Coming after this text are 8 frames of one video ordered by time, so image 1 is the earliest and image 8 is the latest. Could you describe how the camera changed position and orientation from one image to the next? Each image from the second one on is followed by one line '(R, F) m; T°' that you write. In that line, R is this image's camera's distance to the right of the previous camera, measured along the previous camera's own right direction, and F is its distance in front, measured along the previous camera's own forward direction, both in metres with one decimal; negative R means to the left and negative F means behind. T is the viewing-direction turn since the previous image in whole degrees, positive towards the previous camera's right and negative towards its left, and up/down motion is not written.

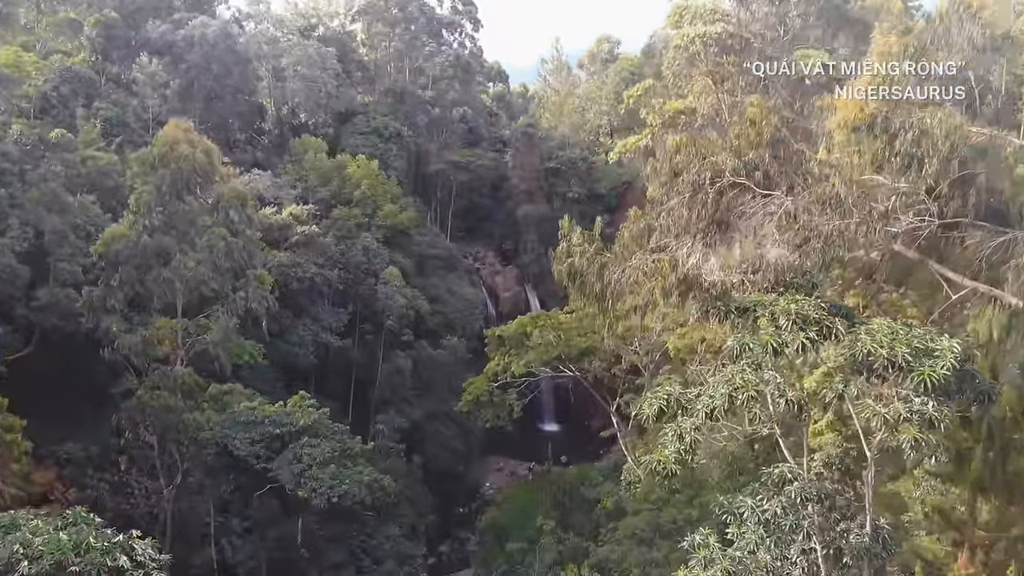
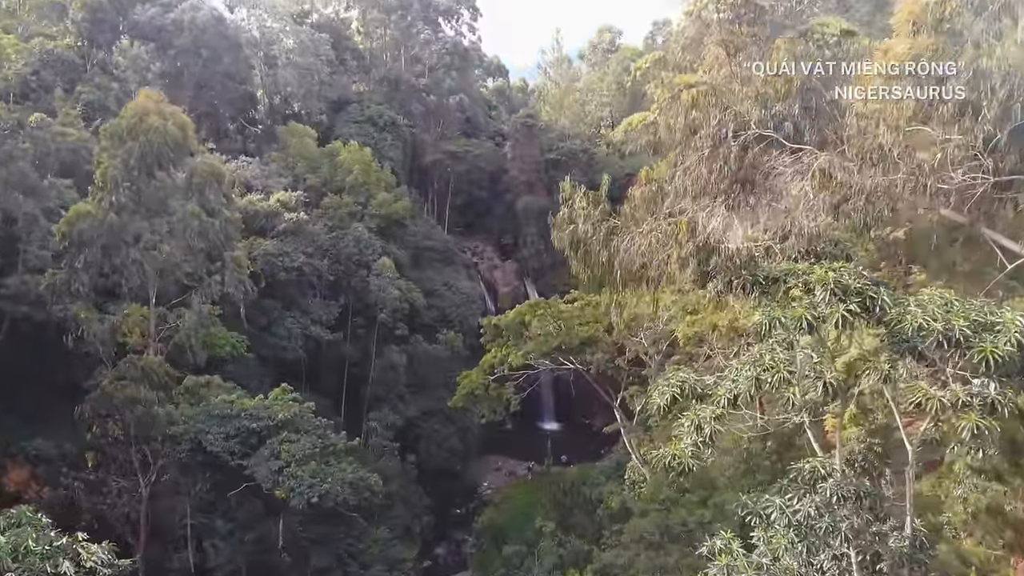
(+0.1, +0.8) m; 0°
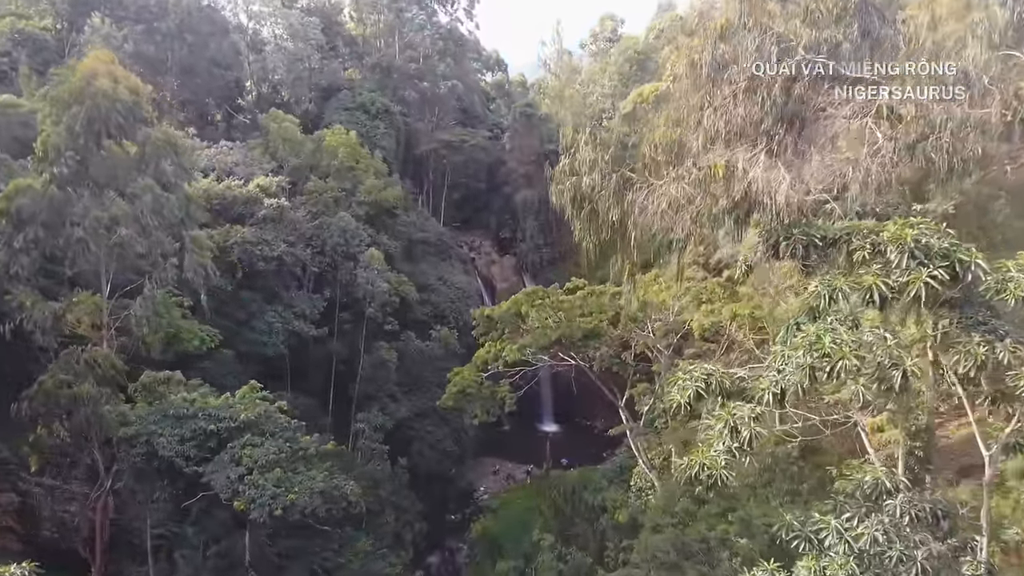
(+0.1, +1.2) m; 0°
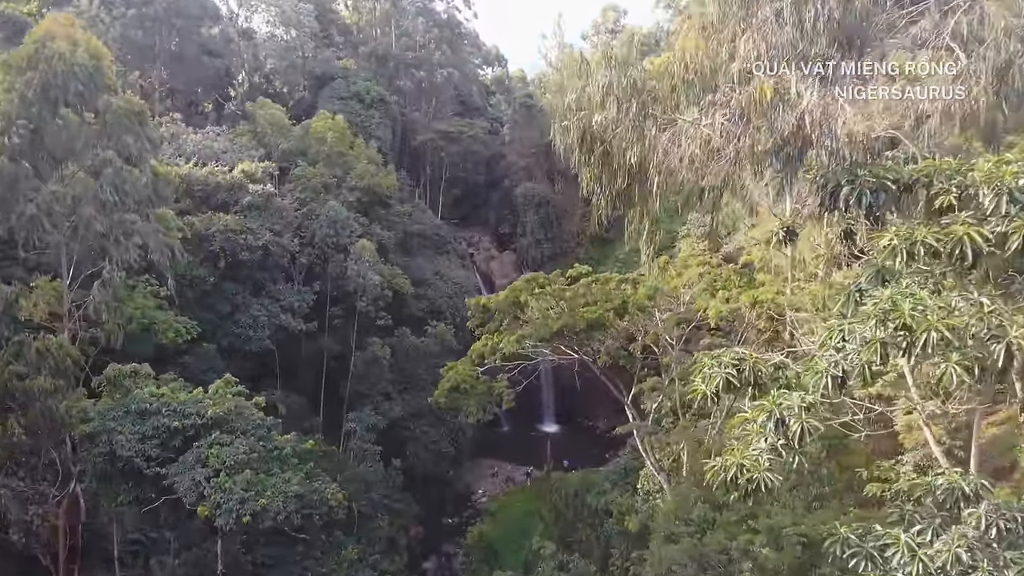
(0.0, +0.9) m; 0°
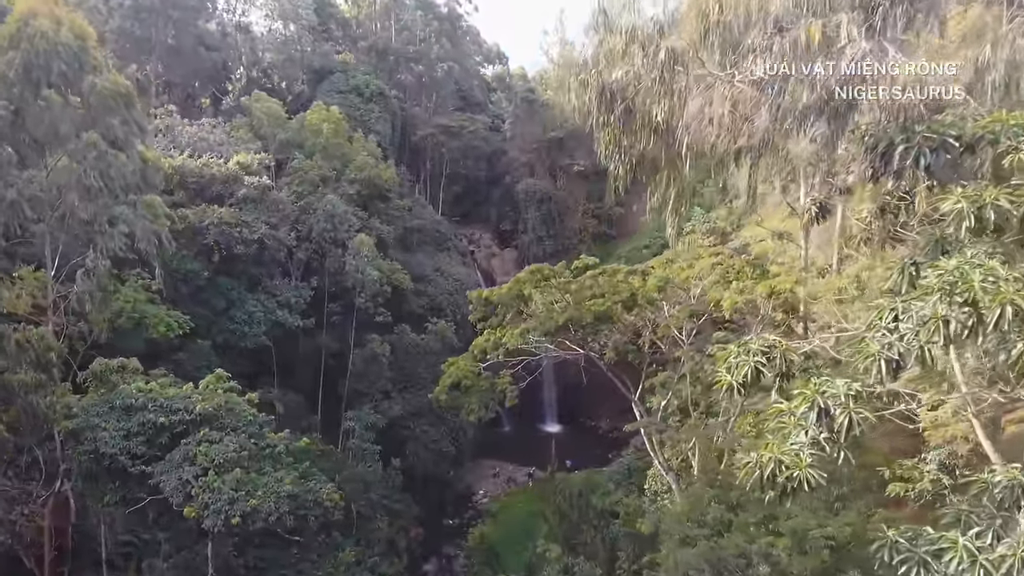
(-0.1, +0.4) m; 0°
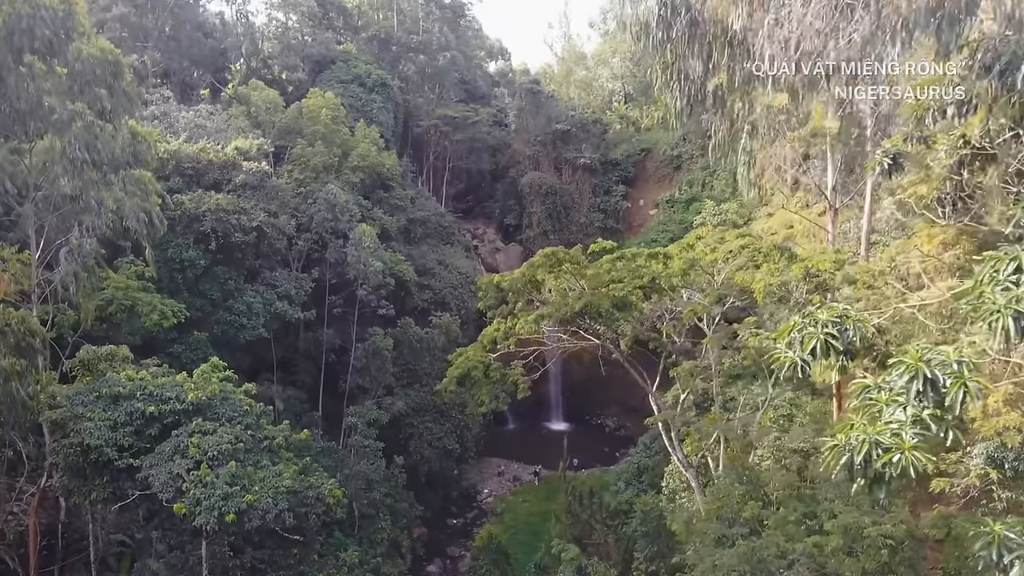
(-0.2, +0.6) m; 0°
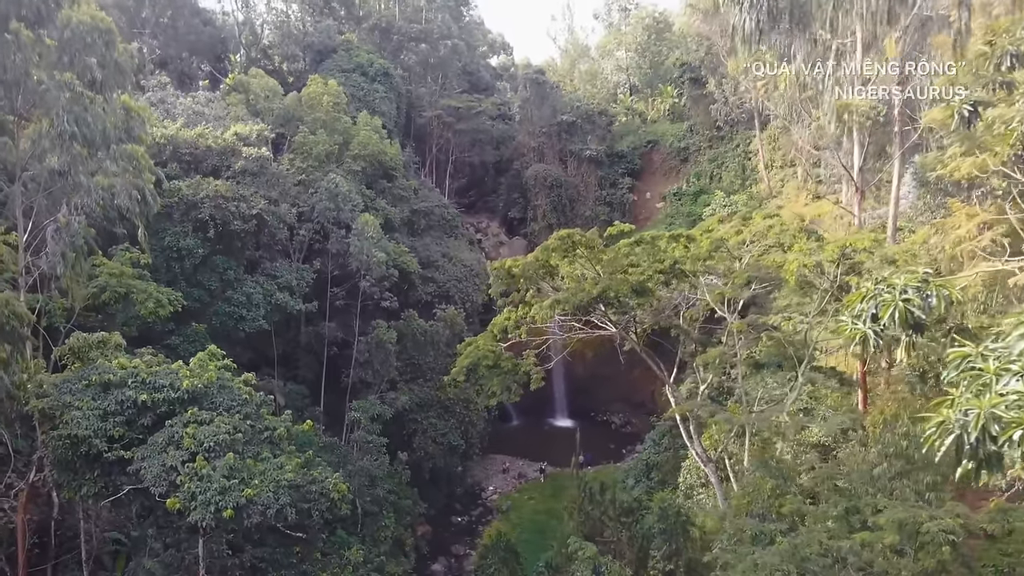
(-0.2, +0.5) m; 0°
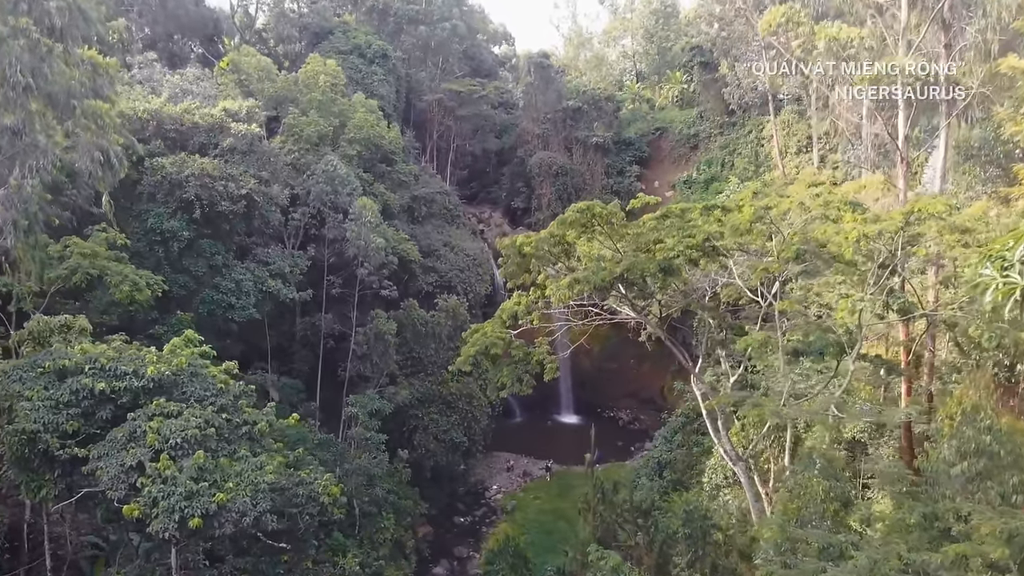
(-0.1, +0.9) m; 0°
